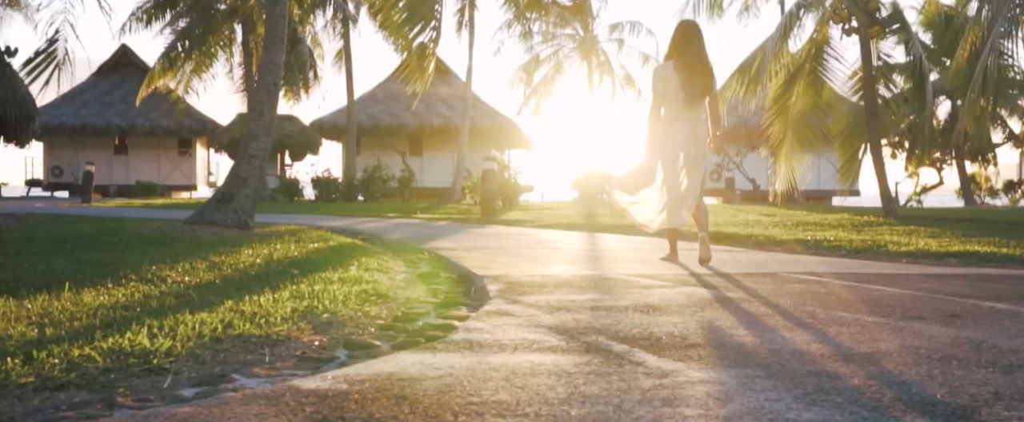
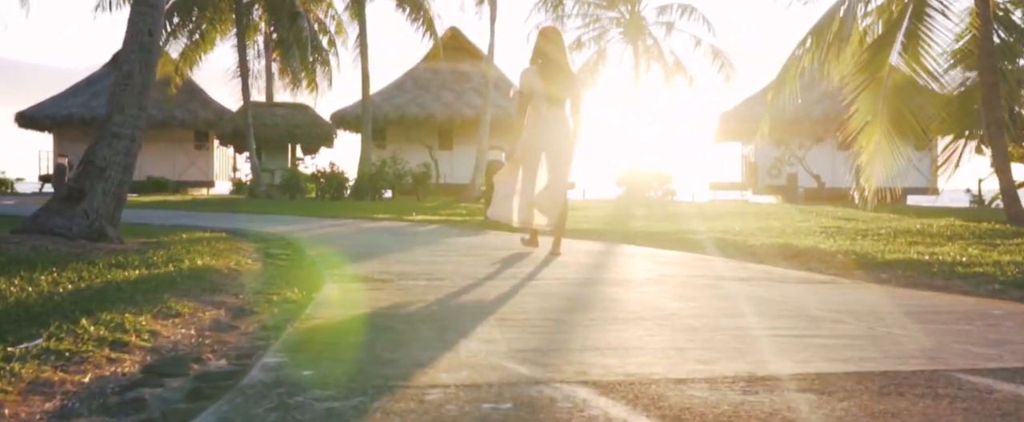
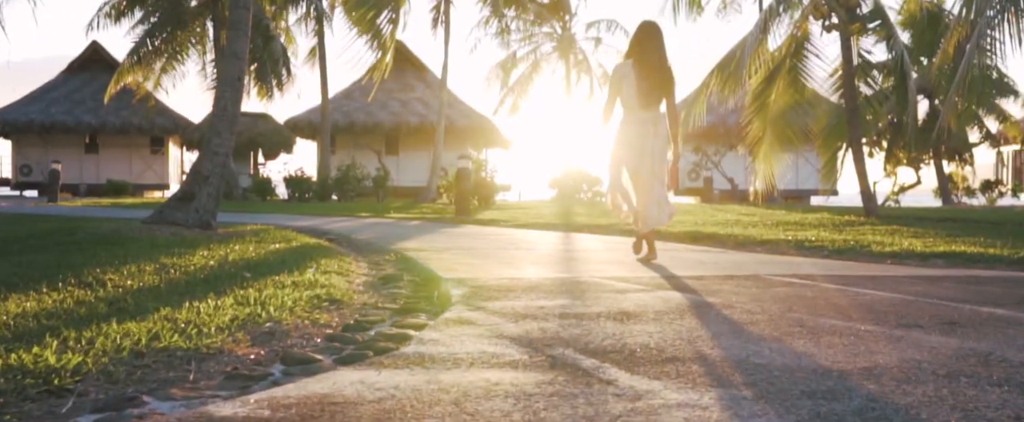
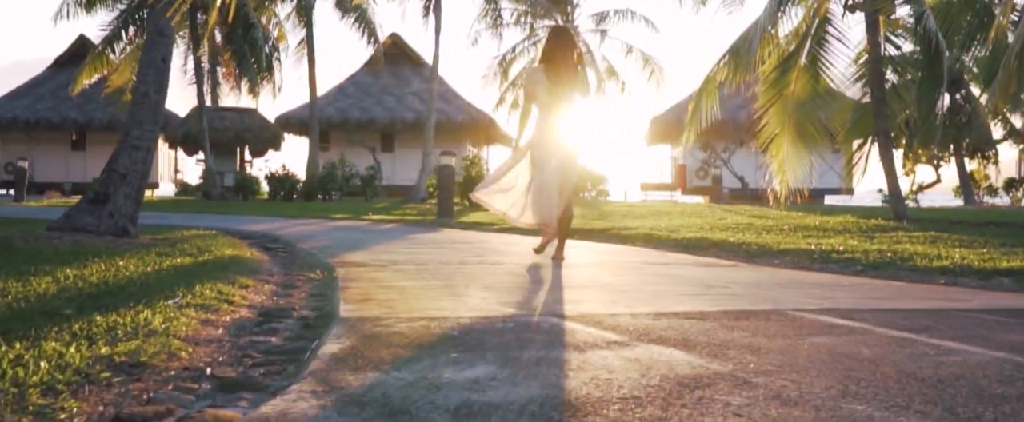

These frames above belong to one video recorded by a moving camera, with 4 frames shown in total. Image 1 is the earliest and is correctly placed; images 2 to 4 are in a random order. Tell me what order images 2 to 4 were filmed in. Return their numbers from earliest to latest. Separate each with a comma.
3, 4, 2
